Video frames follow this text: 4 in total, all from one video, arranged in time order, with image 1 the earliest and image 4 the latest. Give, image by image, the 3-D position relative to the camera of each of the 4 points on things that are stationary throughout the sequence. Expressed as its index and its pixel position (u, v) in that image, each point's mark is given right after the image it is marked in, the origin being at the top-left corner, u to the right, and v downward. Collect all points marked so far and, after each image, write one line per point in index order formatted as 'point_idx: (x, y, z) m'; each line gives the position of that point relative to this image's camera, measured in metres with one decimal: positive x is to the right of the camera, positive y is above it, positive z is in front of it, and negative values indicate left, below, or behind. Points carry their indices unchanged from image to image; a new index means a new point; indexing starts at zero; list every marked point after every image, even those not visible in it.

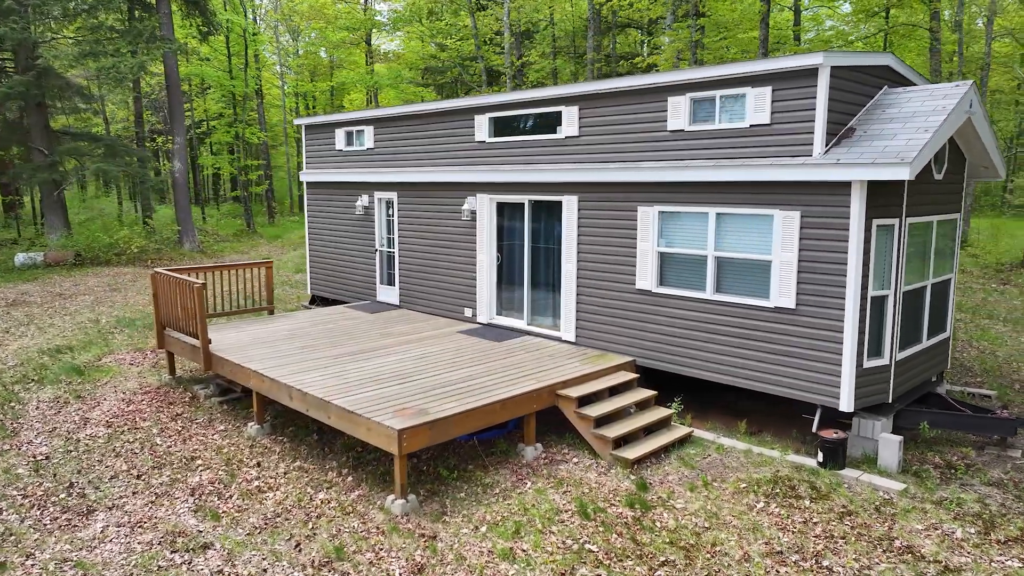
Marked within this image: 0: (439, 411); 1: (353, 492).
0: (-0.6, -1.0, +5.4) m
1: (-1.2, -1.6, +5.5) m
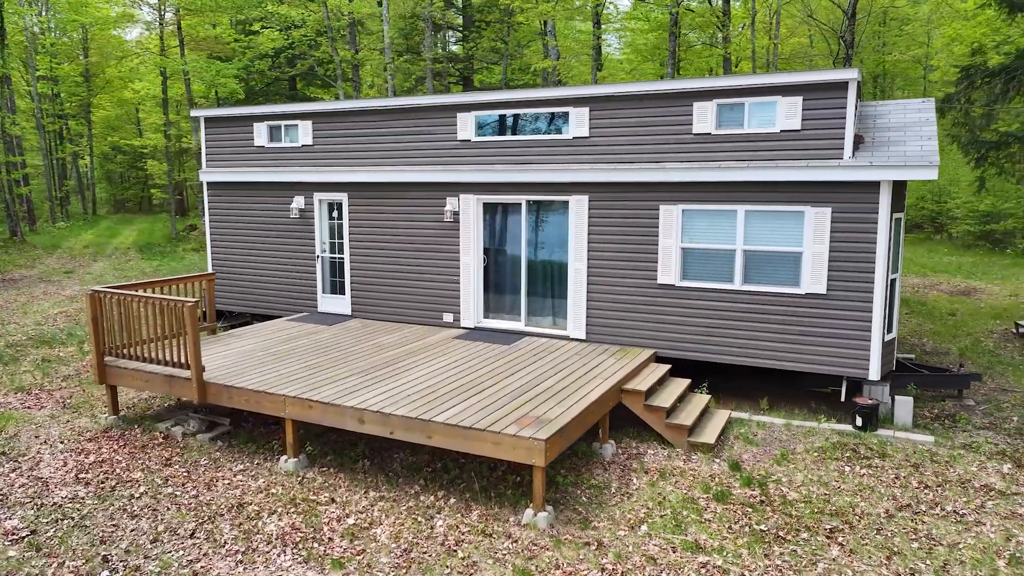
0: (+0.3, -1.0, +5.3) m
1: (-0.3, -1.6, +5.2) m
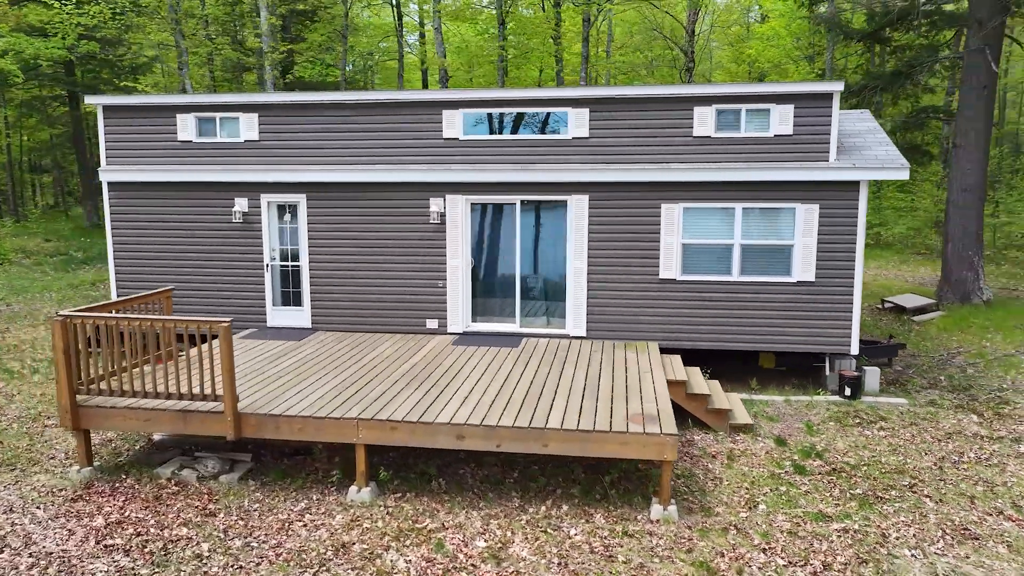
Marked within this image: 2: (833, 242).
0: (+1.1, -1.0, +5.4) m
1: (+0.6, -1.6, +5.1) m
2: (+3.3, +0.5, +7.3) m
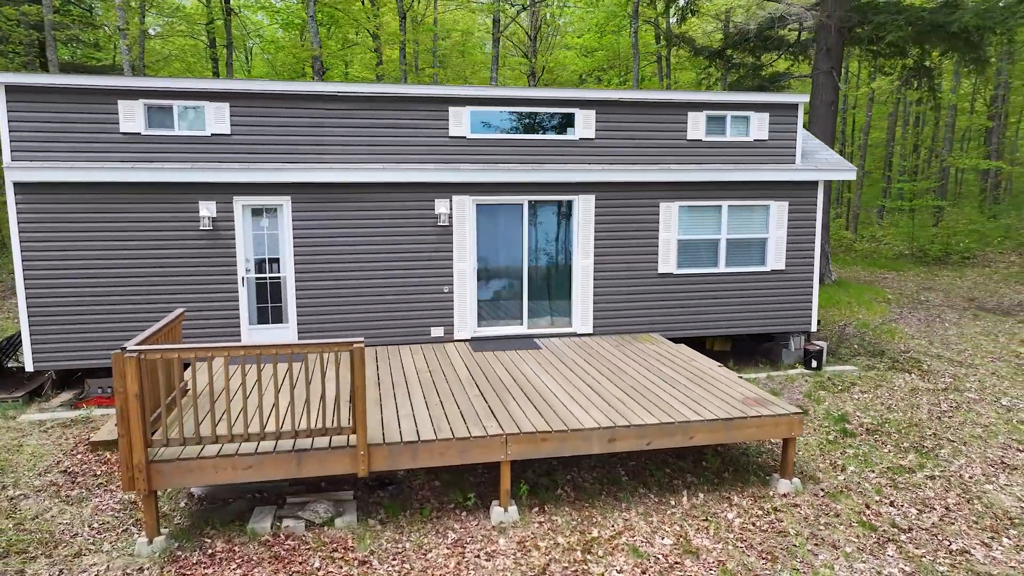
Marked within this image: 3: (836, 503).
0: (+2.0, -0.9, +5.9) m
1: (+1.7, -1.6, +5.4) m
2: (+3.4, +0.6, +8.4) m
3: (+2.4, -1.6, +5.3) m
